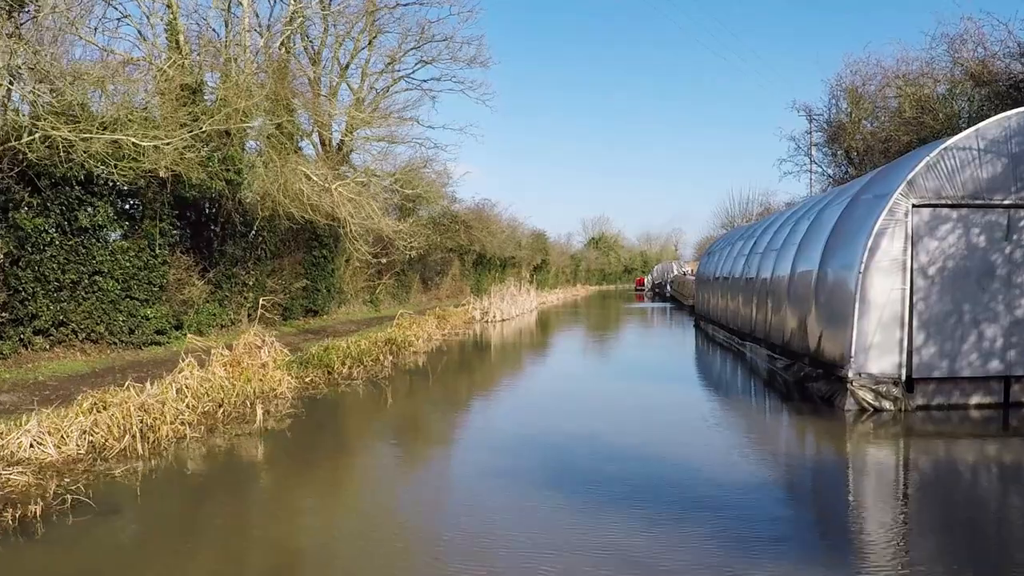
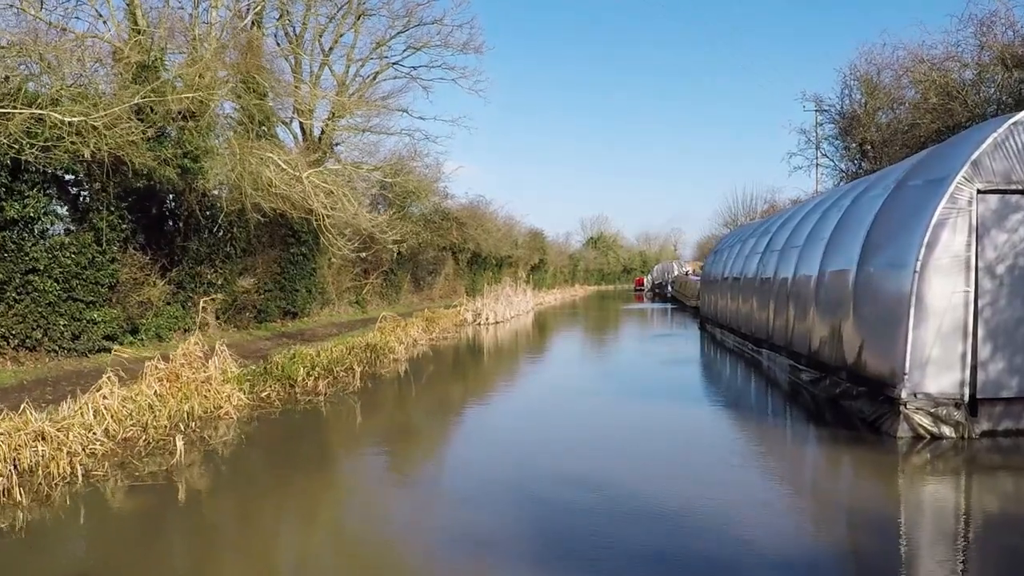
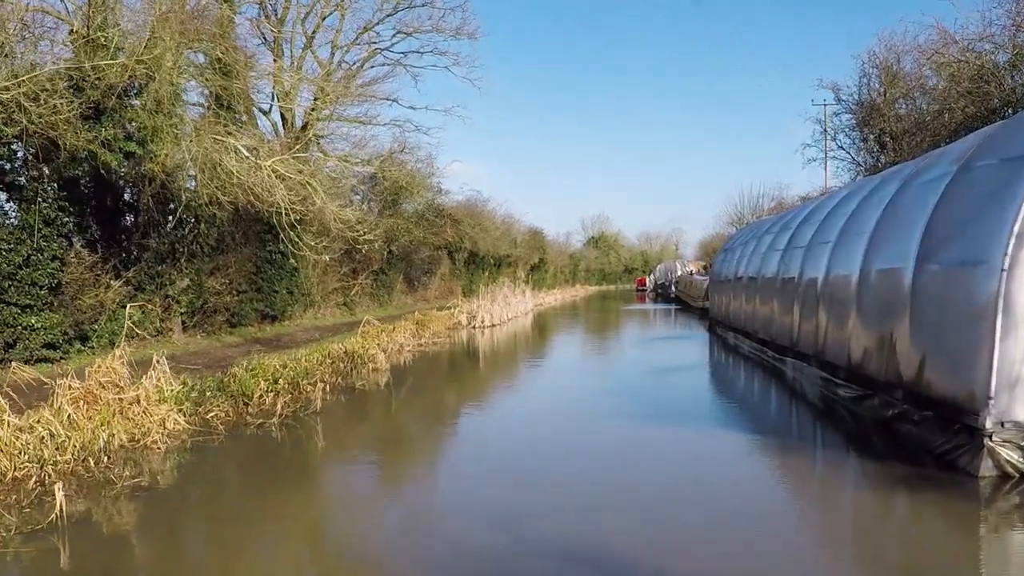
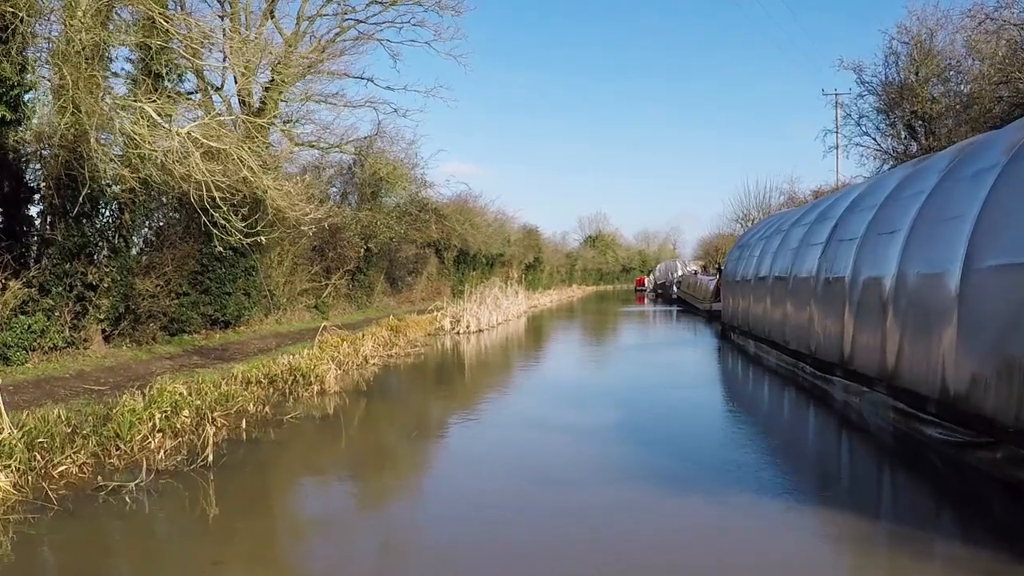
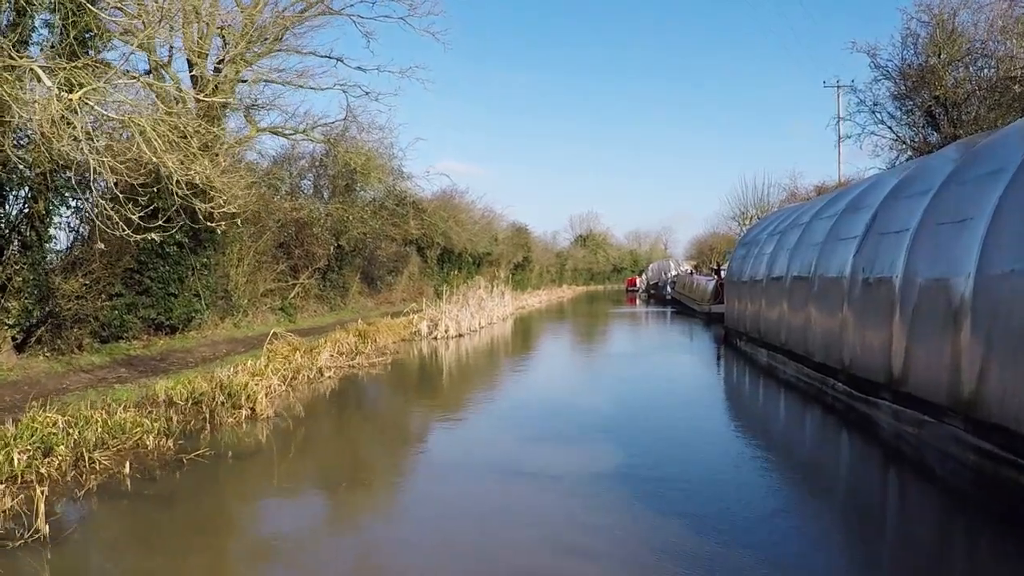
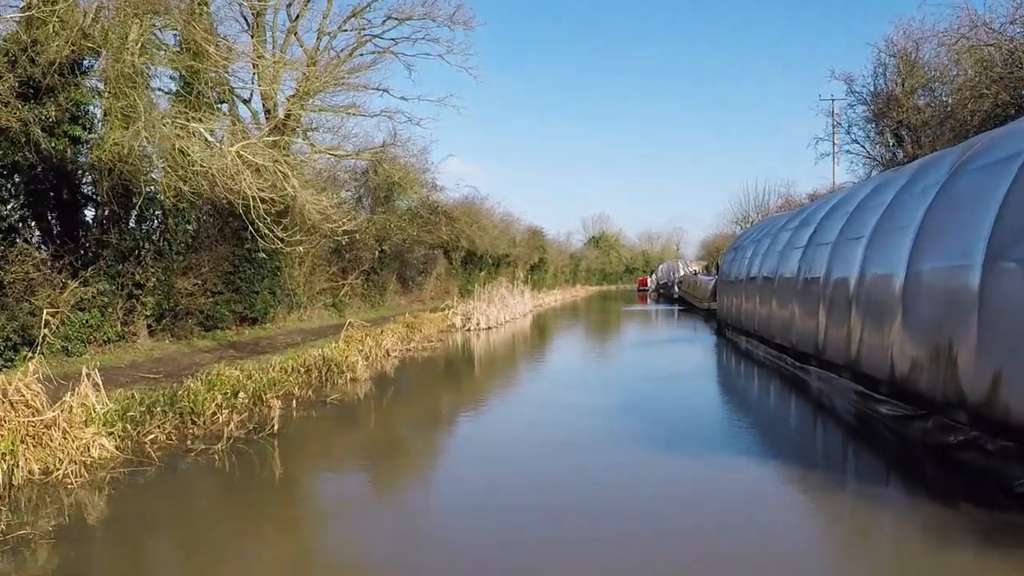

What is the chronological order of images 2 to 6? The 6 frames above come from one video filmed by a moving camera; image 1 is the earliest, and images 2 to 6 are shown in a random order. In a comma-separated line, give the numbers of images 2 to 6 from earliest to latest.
2, 3, 6, 4, 5
